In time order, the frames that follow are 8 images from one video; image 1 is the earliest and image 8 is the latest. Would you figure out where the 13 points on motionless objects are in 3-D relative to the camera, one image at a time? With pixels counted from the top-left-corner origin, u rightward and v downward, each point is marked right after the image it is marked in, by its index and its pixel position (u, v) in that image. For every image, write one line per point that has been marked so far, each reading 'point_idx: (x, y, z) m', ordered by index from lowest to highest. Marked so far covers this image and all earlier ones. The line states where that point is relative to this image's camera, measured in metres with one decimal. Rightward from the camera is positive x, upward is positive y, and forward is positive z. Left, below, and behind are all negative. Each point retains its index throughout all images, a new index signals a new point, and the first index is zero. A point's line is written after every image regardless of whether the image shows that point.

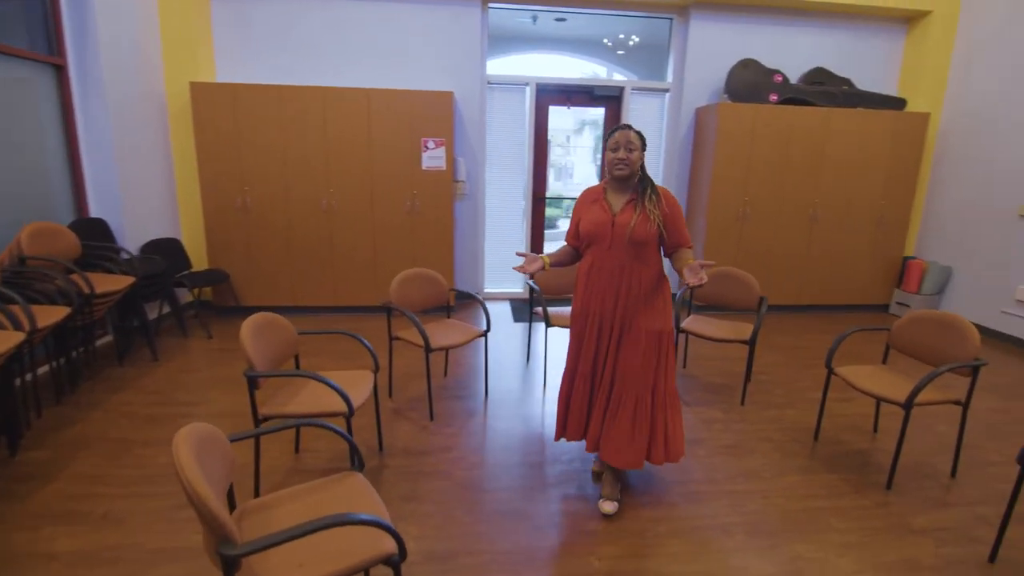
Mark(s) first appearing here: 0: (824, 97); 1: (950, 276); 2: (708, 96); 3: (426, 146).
0: (+2.8, +1.7, +4.5) m
1: (+3.9, +0.1, +4.6) m
2: (+1.9, +1.8, +4.9) m
3: (-0.7, +1.2, +4.4) m
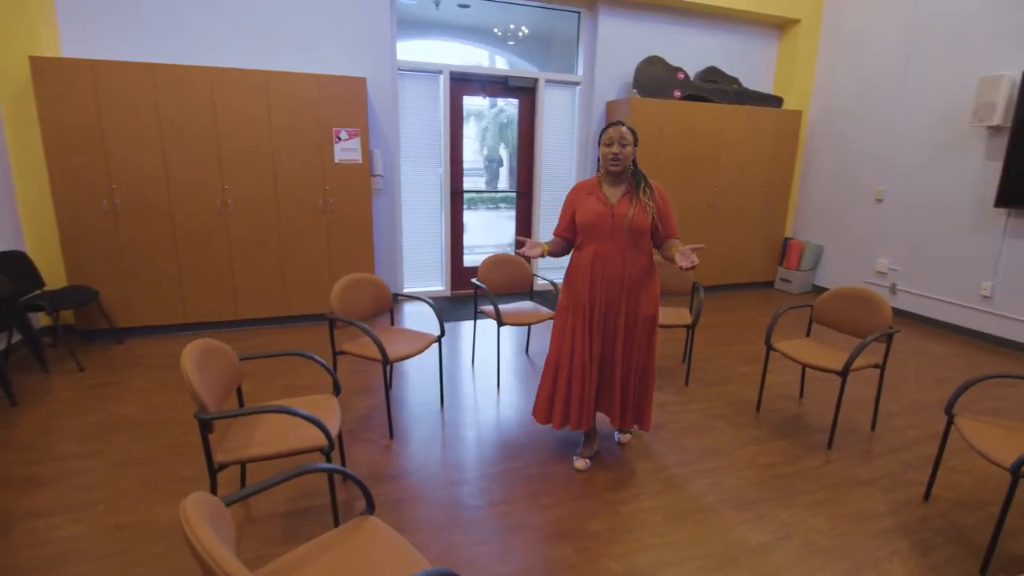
0: (+2.0, +1.8, +4.9) m
1: (+3.1, +0.3, +5.3) m
2: (+1.0, +1.9, +5.0) m
3: (-1.4, +1.2, +4.1) m
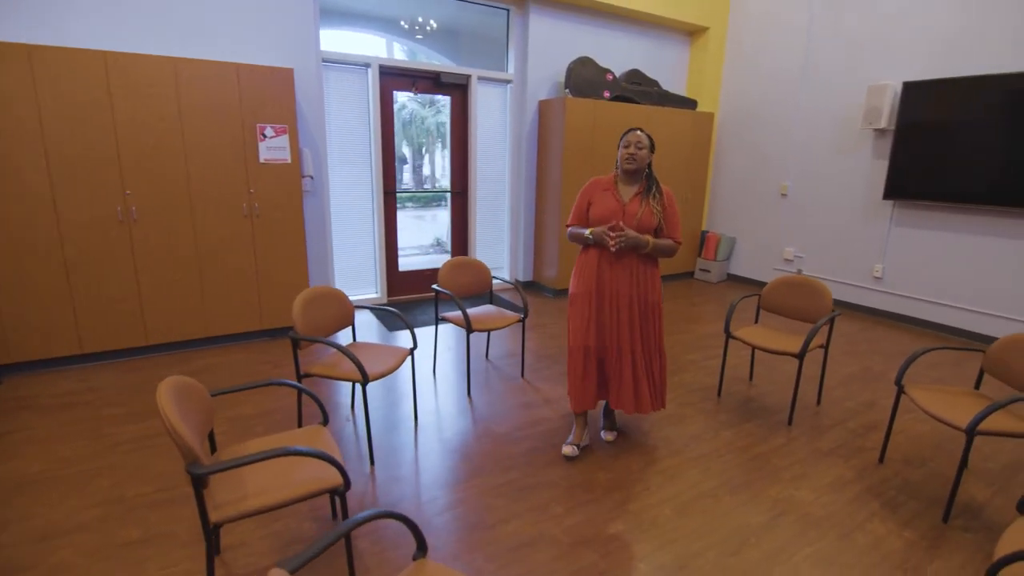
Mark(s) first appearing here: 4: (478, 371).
0: (+1.3, +1.9, +5.2) m
1: (+2.5, +0.5, +5.7) m
2: (+0.4, +1.9, +5.1) m
3: (-1.8, +1.1, +3.7) m
4: (-0.2, -0.6, +3.6) m
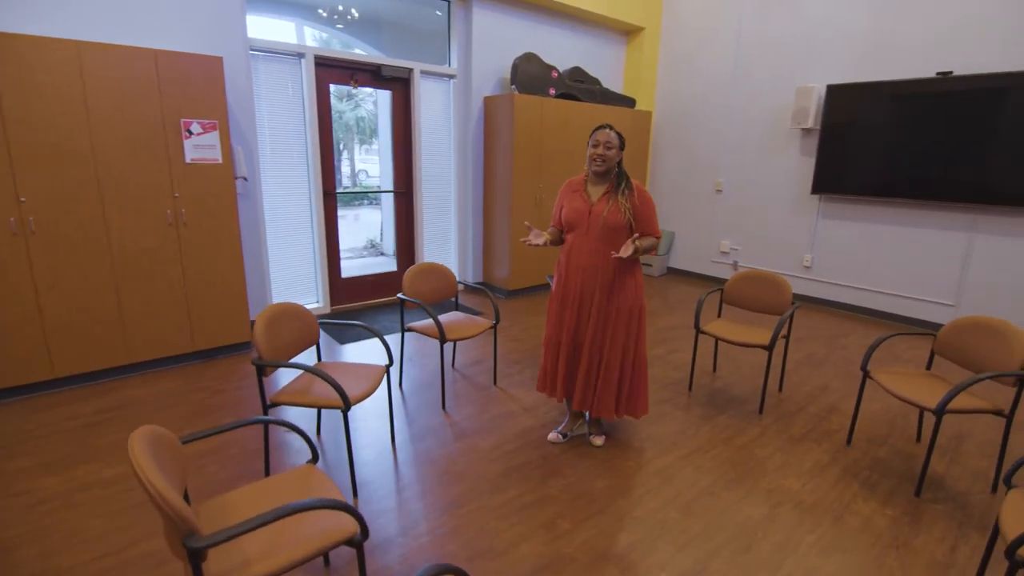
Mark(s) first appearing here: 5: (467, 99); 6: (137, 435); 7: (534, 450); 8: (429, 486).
0: (+0.8, +1.9, +5.2) m
1: (+1.8, +0.6, +6.0) m
2: (-0.2, +1.9, +5.0) m
3: (-2.0, +1.0, +3.2) m
4: (-0.4, -0.6, +3.4) m
5: (-0.4, +1.8, +4.9) m
6: (-1.0, -0.4, +1.3) m
7: (+0.1, -0.8, +2.7) m
8: (-0.4, -0.9, +2.4) m
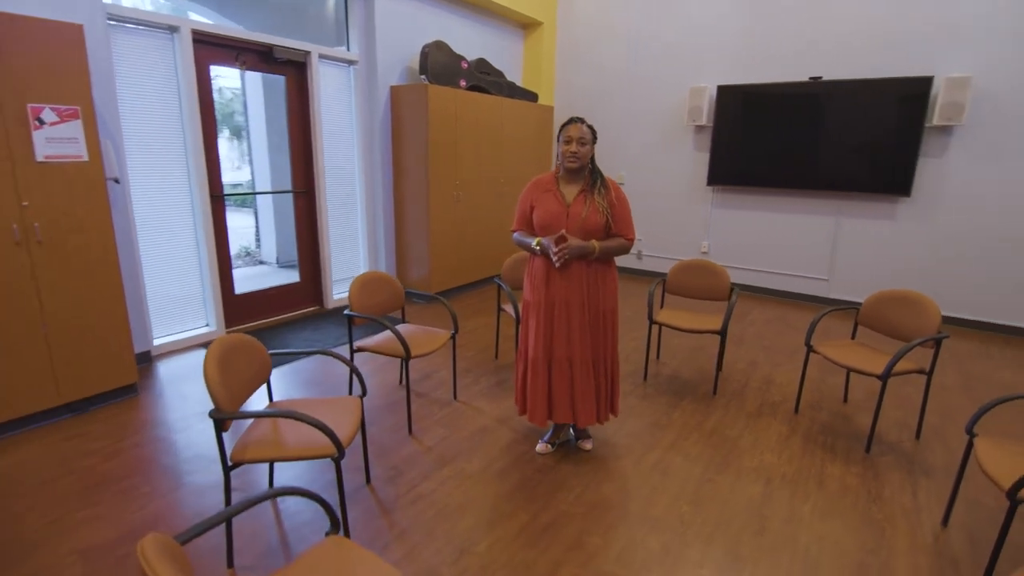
0: (-0.2, +2.0, +5.1) m
1: (+0.8, +0.7, +6.1) m
2: (-1.0, +1.9, +4.6) m
3: (-2.2, +0.8, +2.5) m
4: (-0.7, -0.7, +3.1) m
5: (-1.2, +1.7, +4.5) m
6: (-0.6, -0.5, +0.9) m
7: (+0.1, -0.9, +2.5) m
8: (-0.3, -1.0, +2.1) m
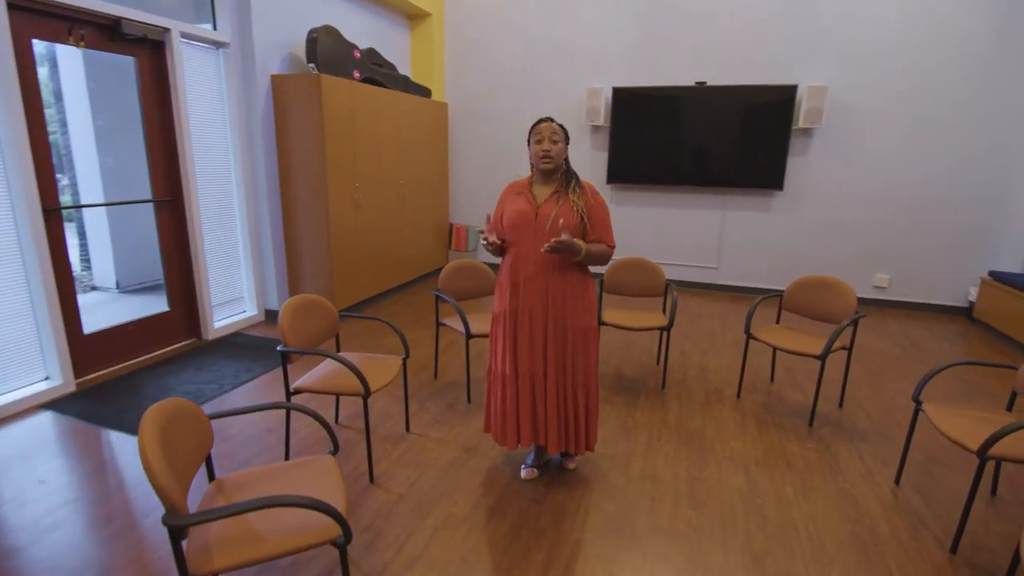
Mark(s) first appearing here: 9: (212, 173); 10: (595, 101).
0: (-1.1, +1.9, +4.7) m
1: (-0.4, +0.6, +5.9) m
2: (-1.8, +1.7, +4.0) m
3: (-2.3, +0.6, +1.6) m
4: (-0.8, -0.8, +2.6) m
5: (-1.9, +1.5, +3.8) m
6: (-0.3, -0.6, +0.6) m
7: (0.0, -0.9, +2.3) m
8: (-0.3, -1.1, +1.8) m
9: (-2.2, +0.8, +3.8) m
10: (+0.8, +1.8, +5.1) m
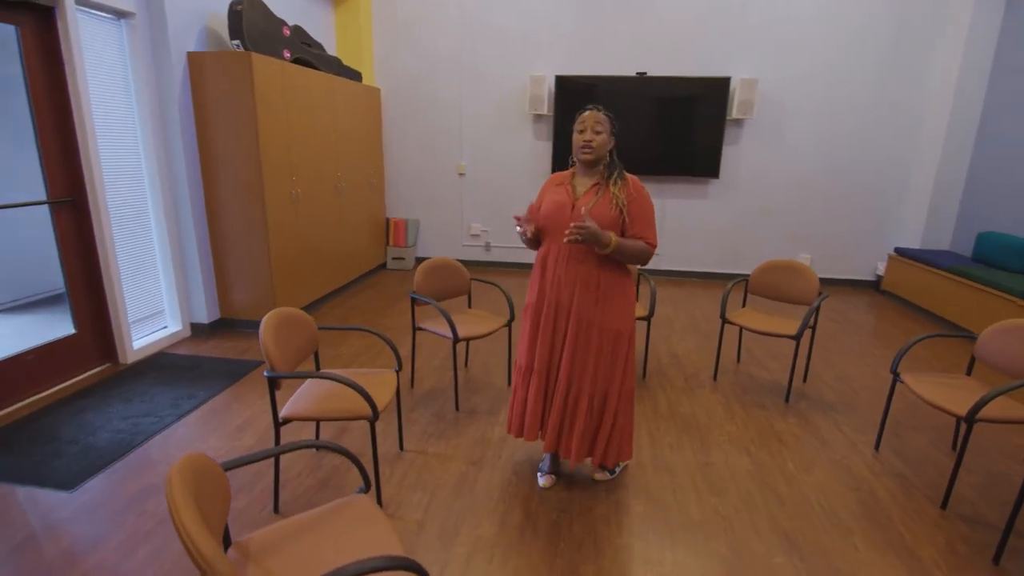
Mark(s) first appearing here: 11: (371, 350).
0: (-1.6, +1.8, +4.2) m
1: (-1.0, +0.7, +5.6) m
2: (-2.1, +1.7, +3.4) m
3: (-2.1, +0.4, +1.0) m
4: (-0.8, -0.8, +2.3) m
5: (-2.2, +1.5, +3.3) m
6: (+0.1, -0.6, +0.4) m
7: (+0.1, -0.9, +2.2) m
8: (0.0, -1.1, +1.6) m
9: (-2.4, +0.7, +3.2) m
10: (+0.3, +1.9, +5.0) m
11: (-1.0, -0.4, +3.7) m
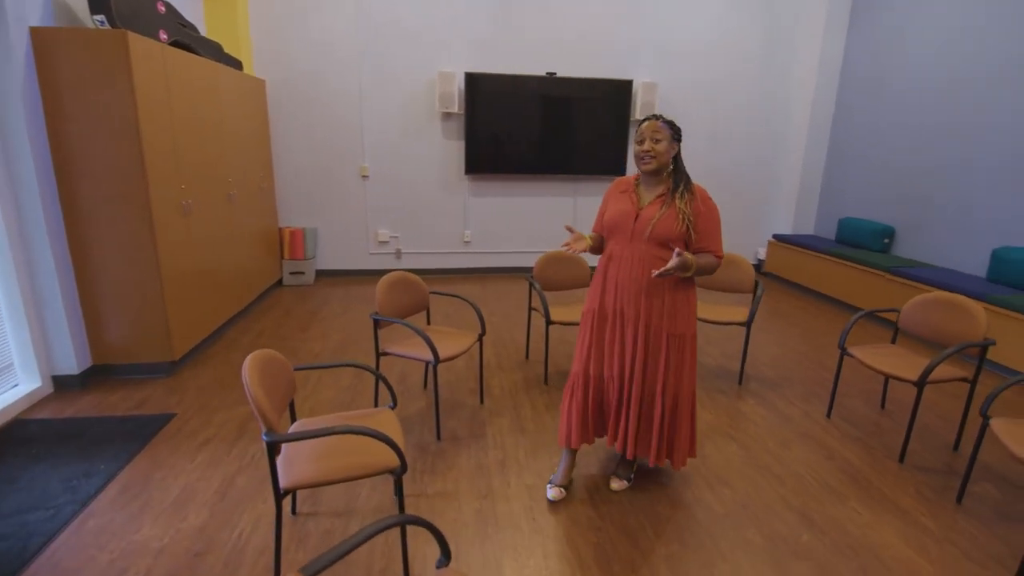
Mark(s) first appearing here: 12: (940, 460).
0: (-2.1, +1.6, +3.6) m
1: (-1.9, +0.5, +5.1) m
2: (-2.4, +1.4, +2.6) m
3: (-1.7, +0.2, +0.3) m
4: (-0.7, -0.9, +2.0) m
5: (-2.5, +1.2, +2.5) m
6: (+0.7, -0.6, +0.4) m
7: (+0.3, -1.0, +2.0) m
8: (+0.2, -1.1, +1.5) m
9: (-2.6, +0.5, +2.3) m
10: (-0.6, +1.9, +4.8) m
11: (-1.3, -0.6, +3.2) m
12: (+2.1, -0.8, +2.5) m
